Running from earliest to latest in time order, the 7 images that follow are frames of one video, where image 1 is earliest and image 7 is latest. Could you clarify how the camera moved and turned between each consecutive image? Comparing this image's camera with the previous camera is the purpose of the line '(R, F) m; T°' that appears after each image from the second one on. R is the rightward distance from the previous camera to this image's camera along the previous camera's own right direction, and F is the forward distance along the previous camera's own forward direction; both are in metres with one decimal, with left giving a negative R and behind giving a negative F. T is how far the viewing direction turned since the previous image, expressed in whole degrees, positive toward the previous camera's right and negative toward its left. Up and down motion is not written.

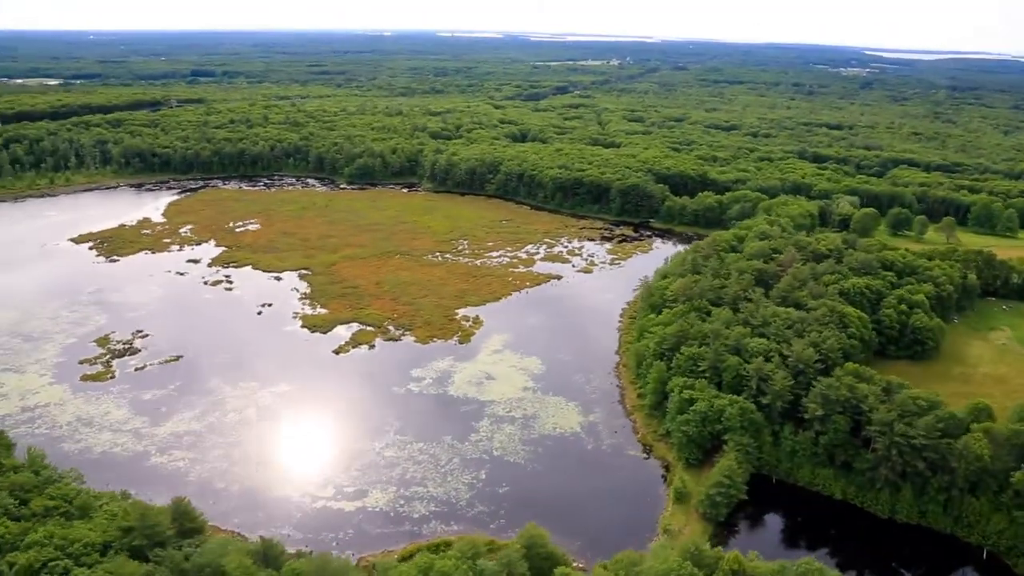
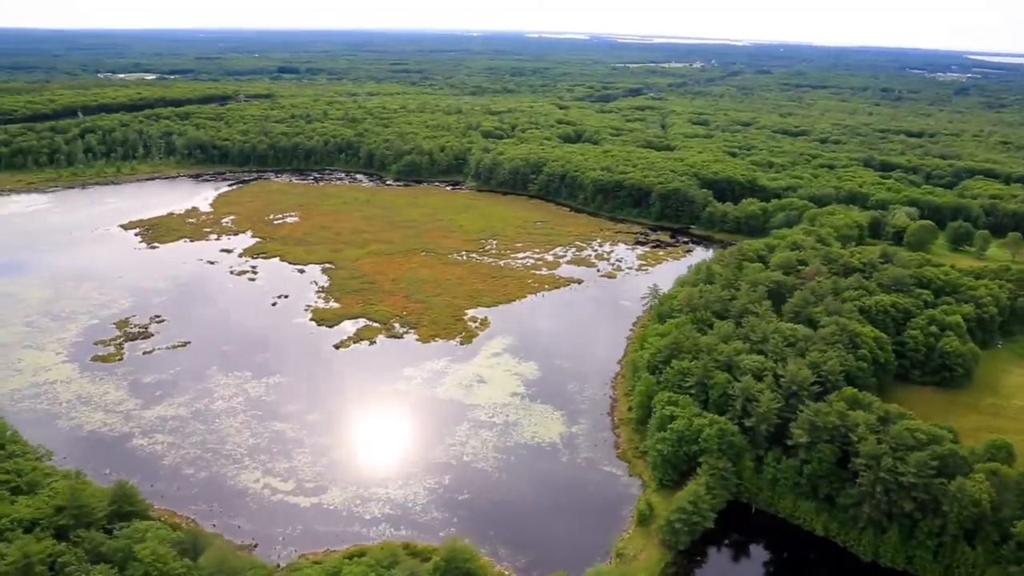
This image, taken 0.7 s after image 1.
(+4.8, +1.4) m; -7°
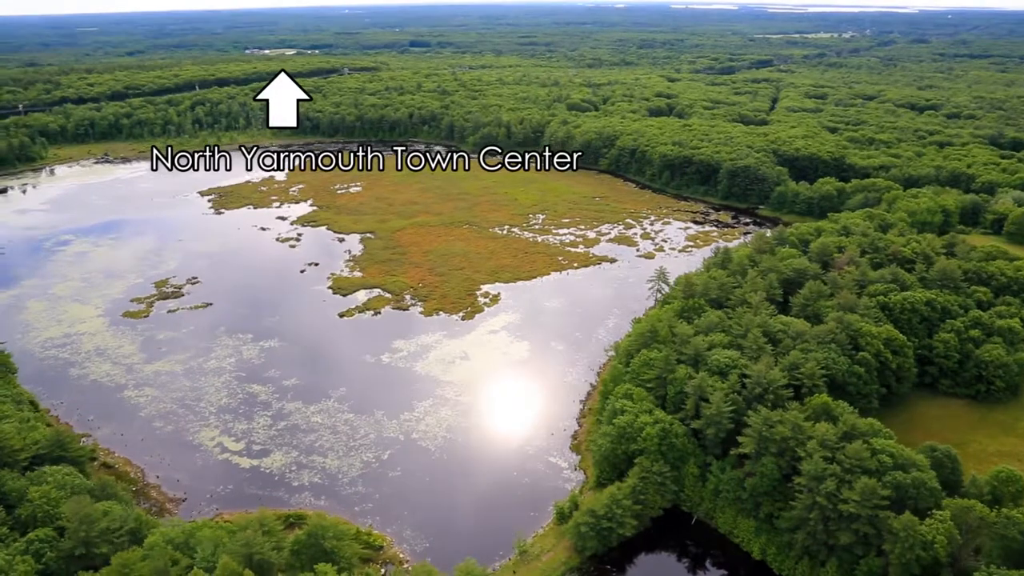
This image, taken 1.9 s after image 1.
(+8.2, +2.4) m; -11°
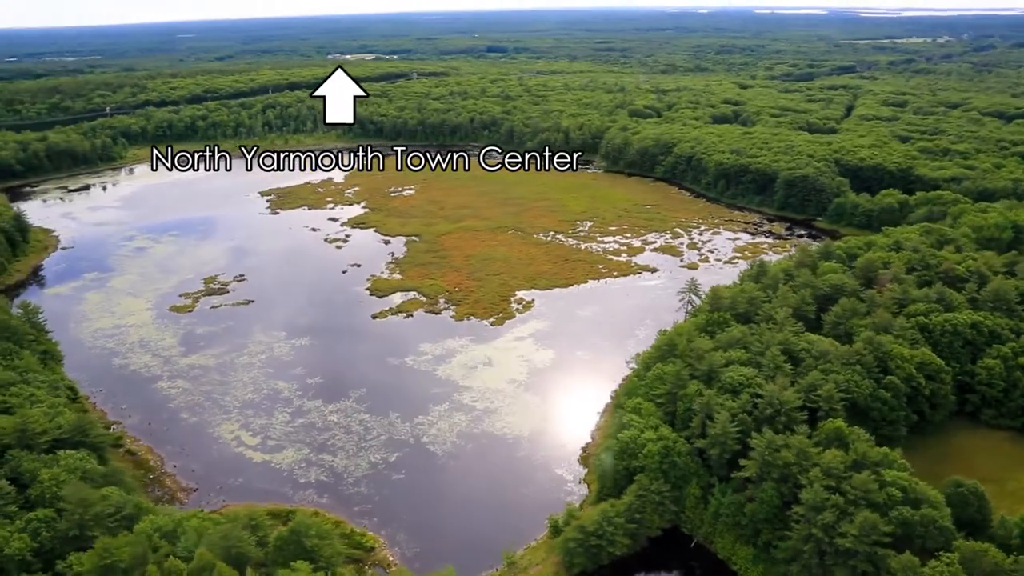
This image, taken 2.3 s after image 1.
(+2.8, +0.5) m; -6°
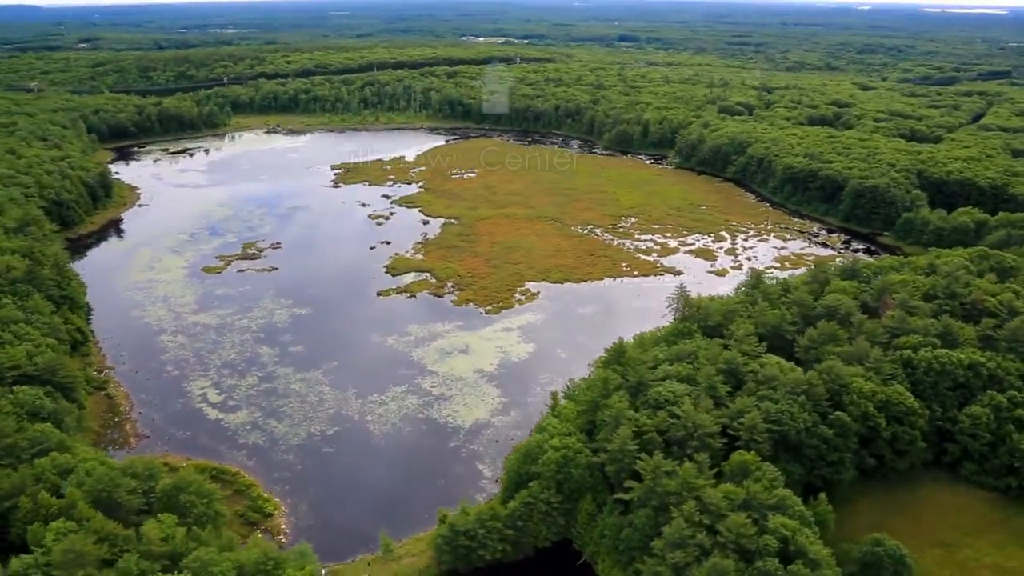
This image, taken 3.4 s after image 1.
(+7.7, +1.5) m; -10°
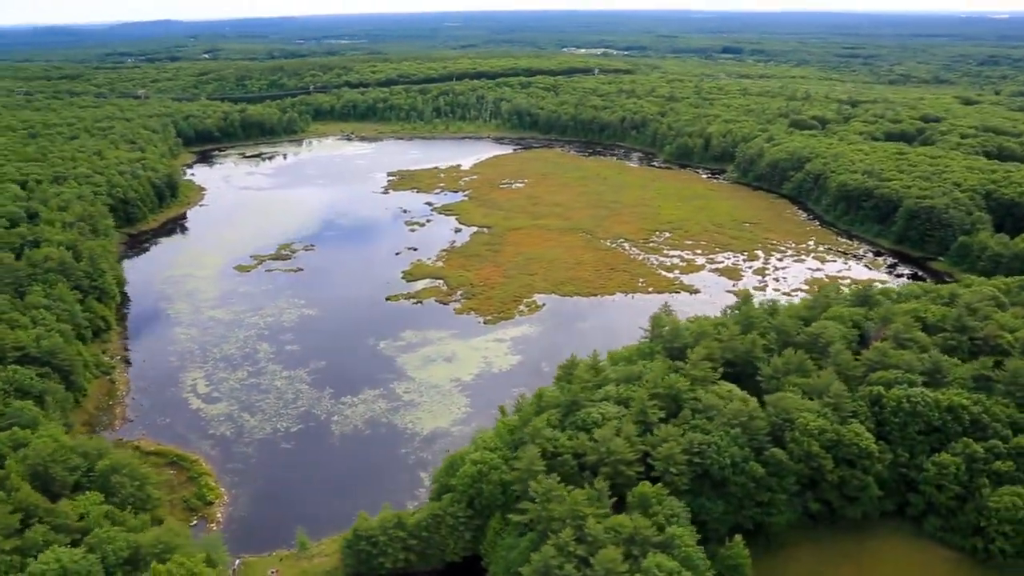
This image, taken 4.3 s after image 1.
(+6.3, +0.9) m; -9°
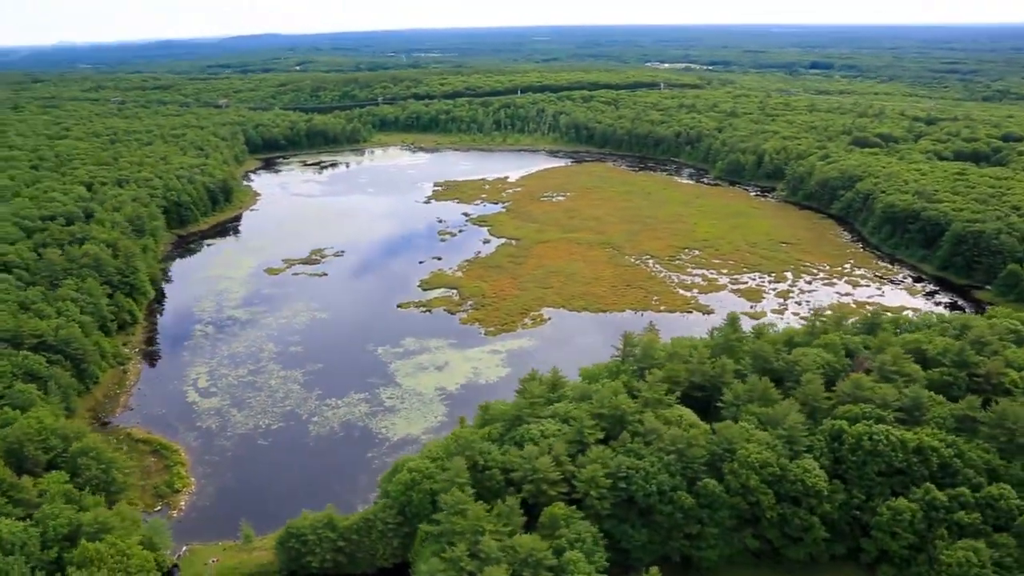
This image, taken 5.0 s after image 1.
(+4.9, +0.5) m; -7°
